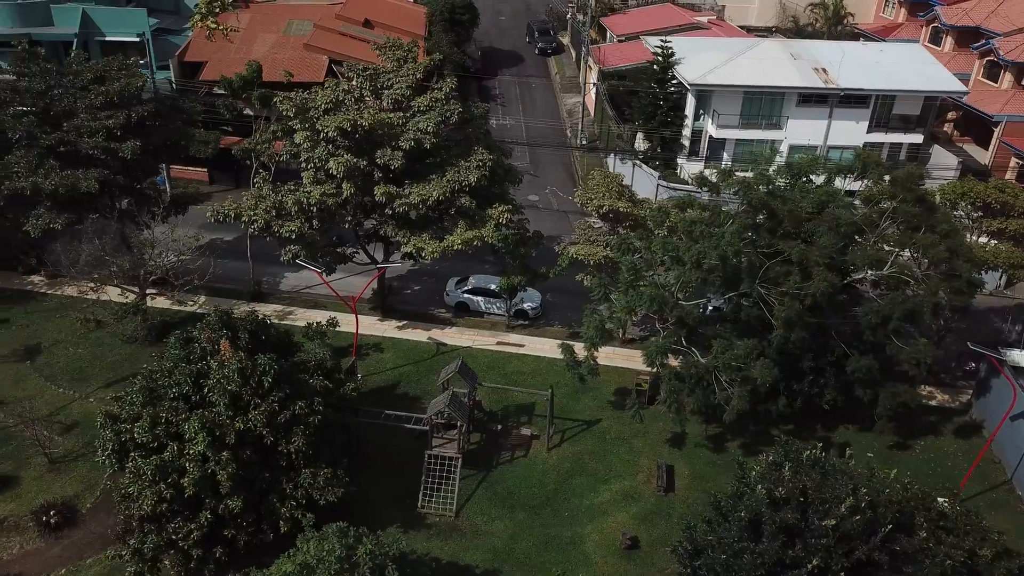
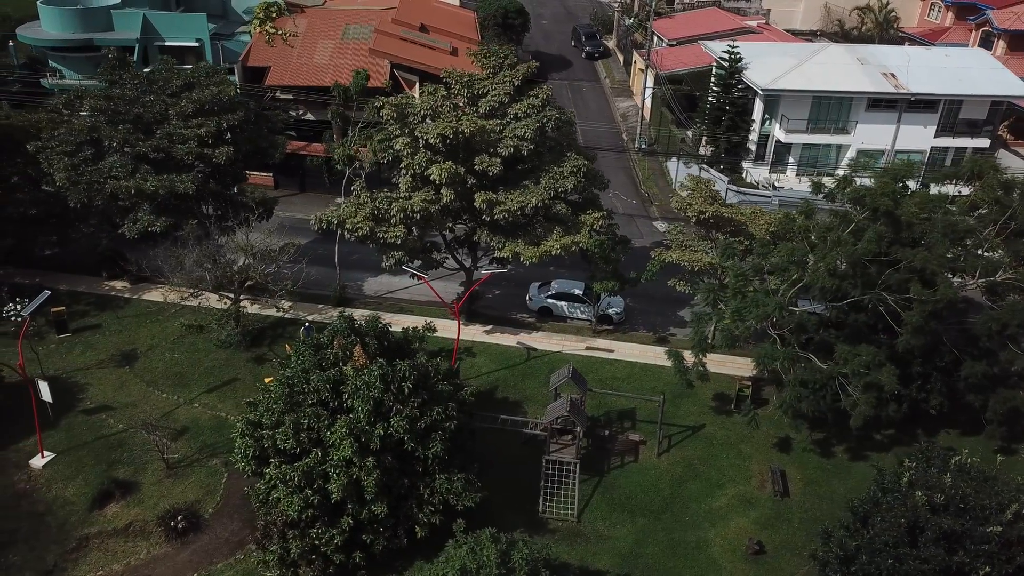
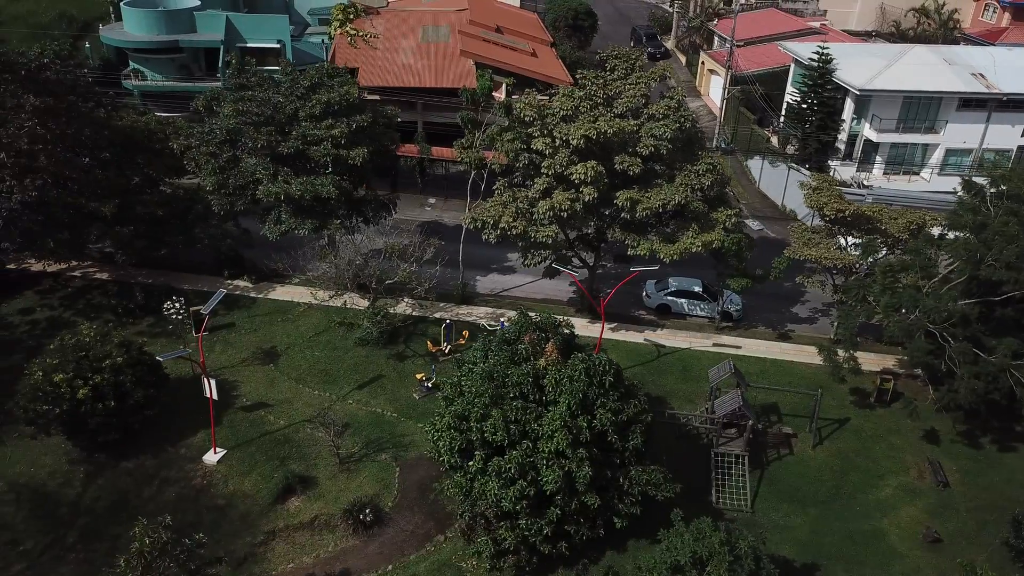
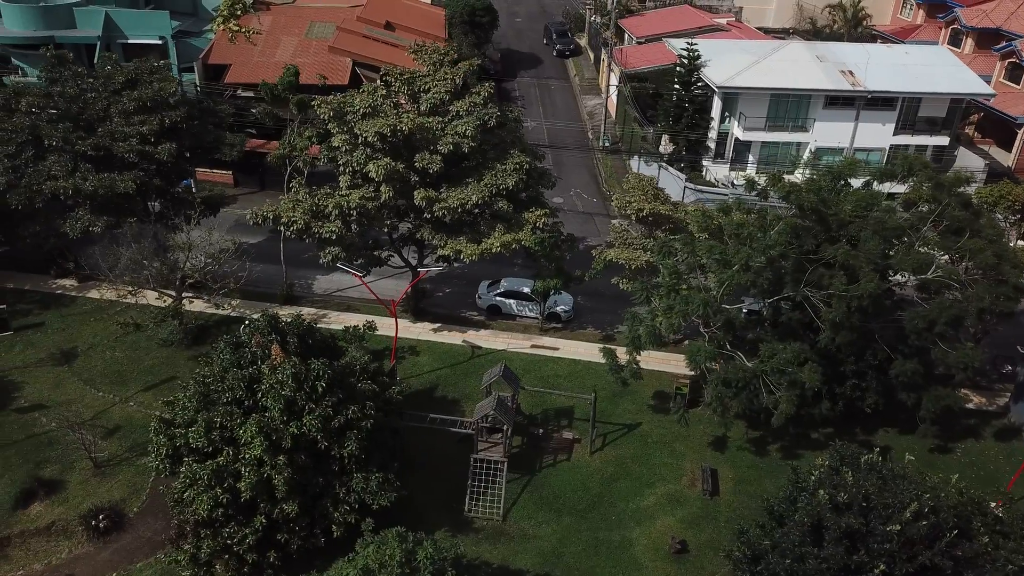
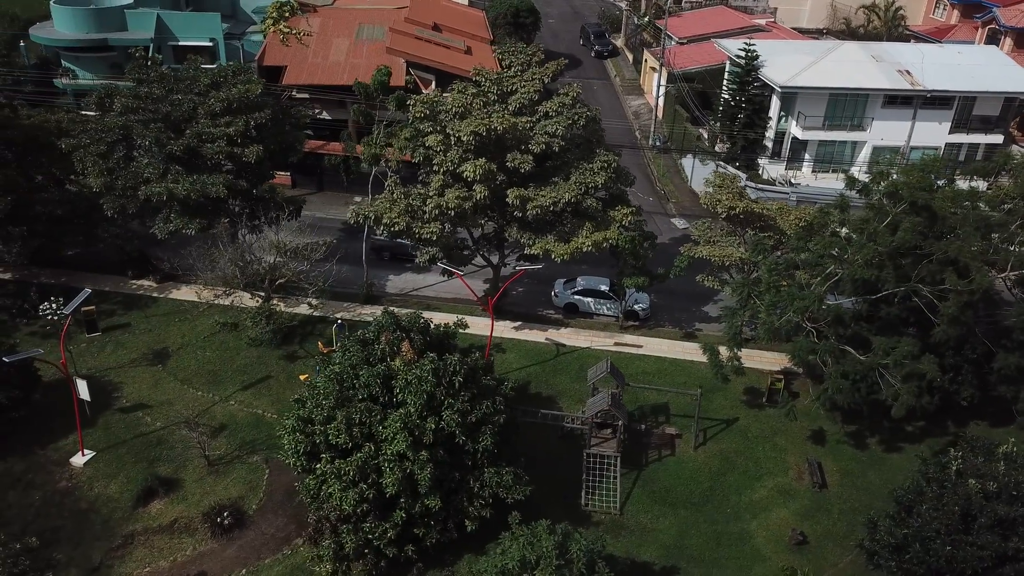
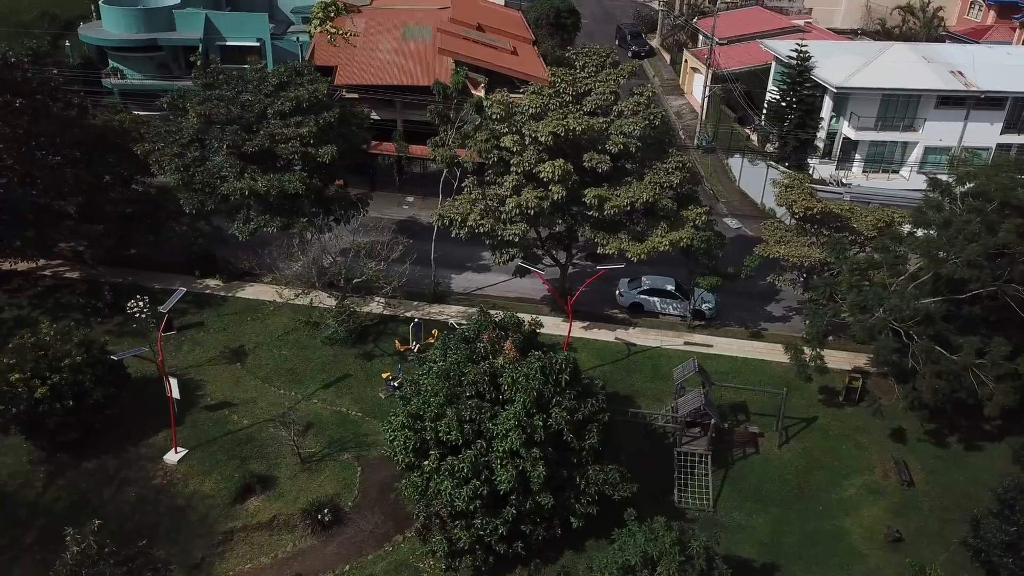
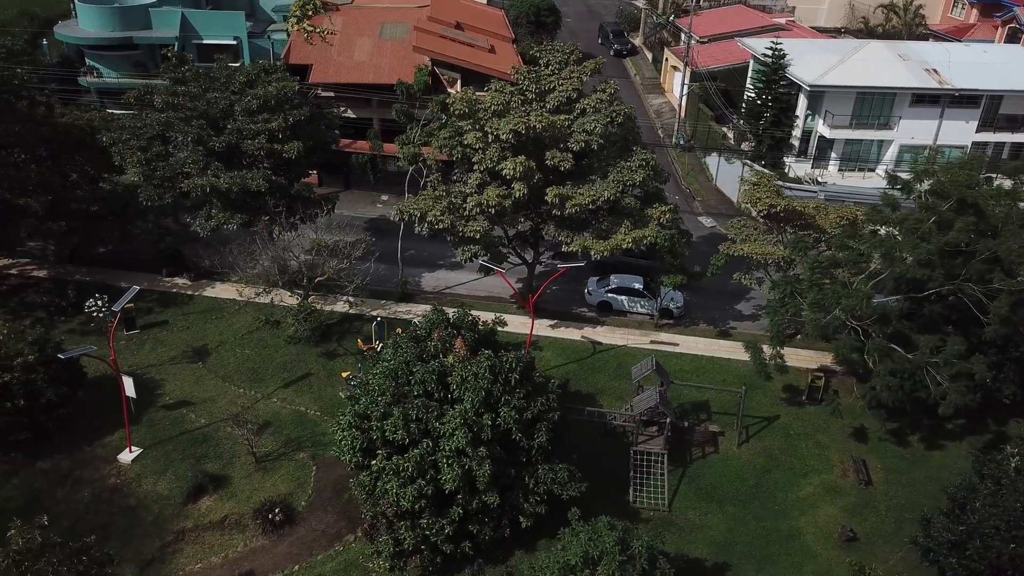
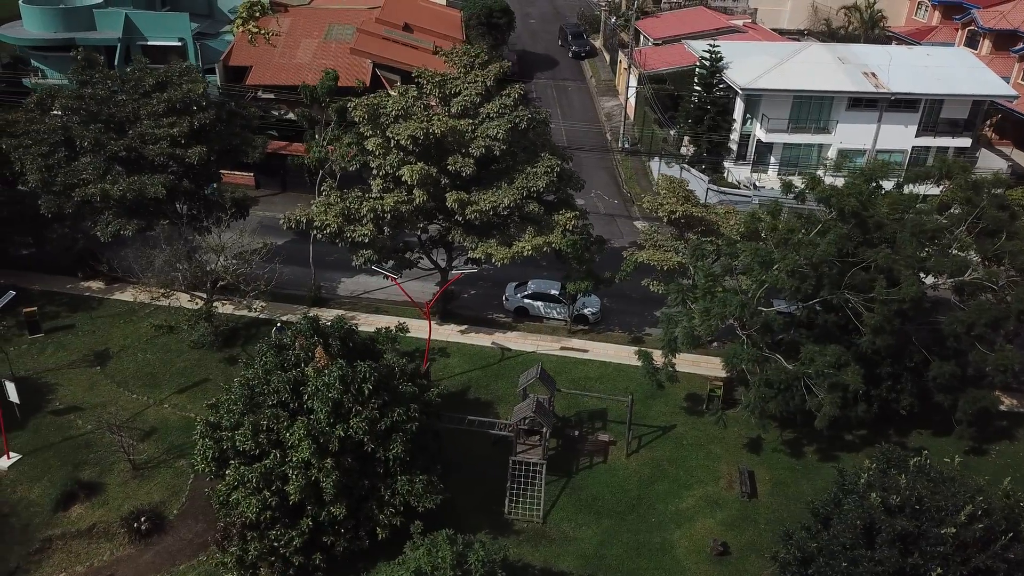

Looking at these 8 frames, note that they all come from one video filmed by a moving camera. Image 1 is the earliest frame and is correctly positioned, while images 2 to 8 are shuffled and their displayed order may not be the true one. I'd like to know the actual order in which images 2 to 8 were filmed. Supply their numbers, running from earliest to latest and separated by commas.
4, 8, 2, 5, 7, 6, 3
